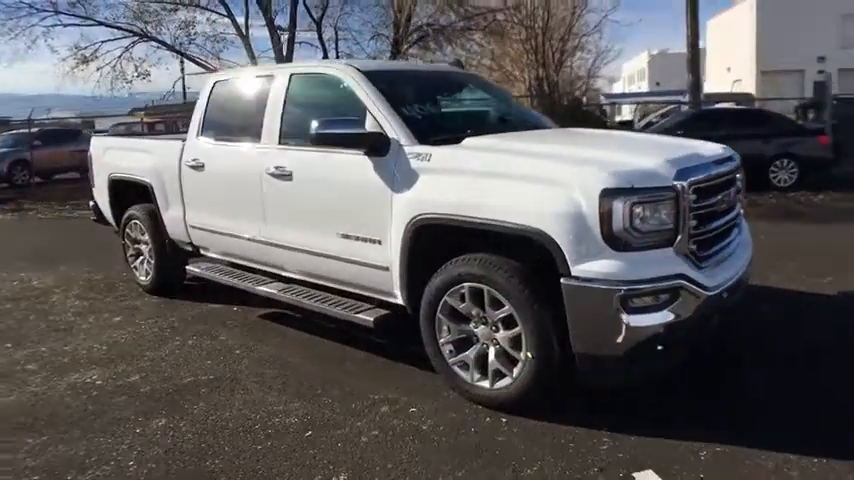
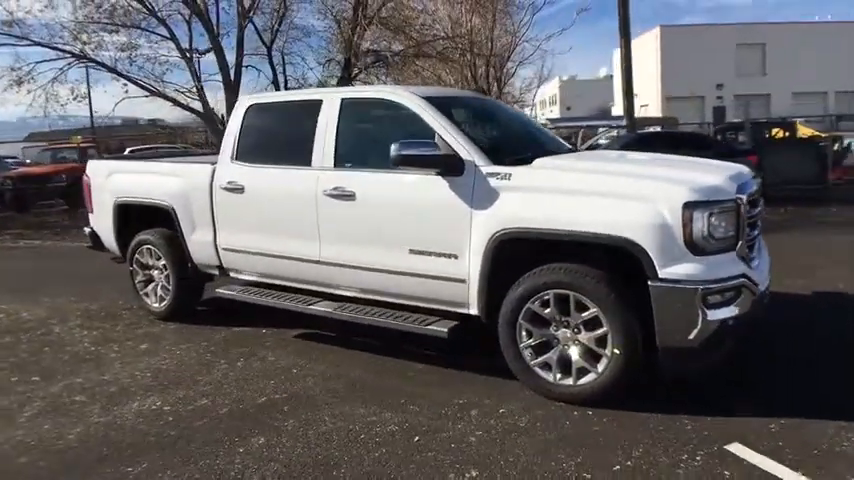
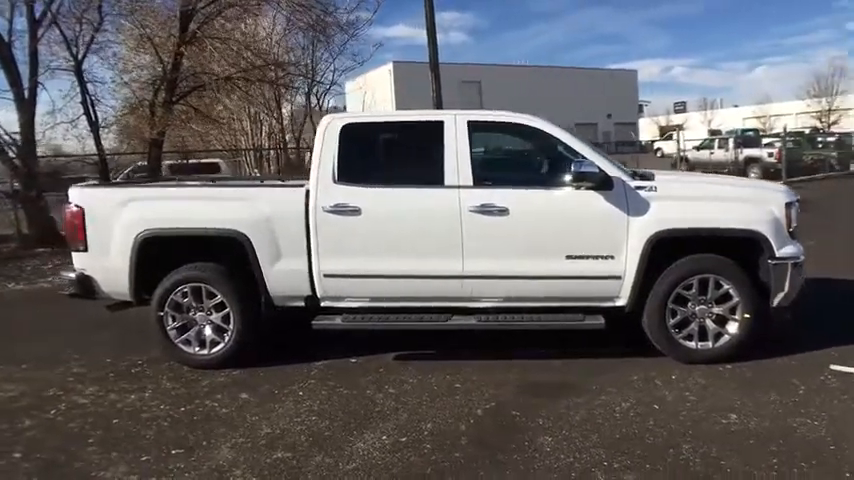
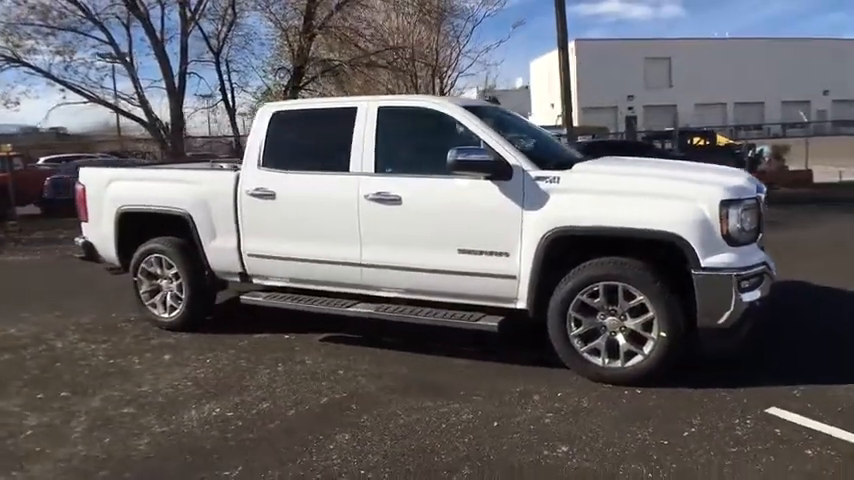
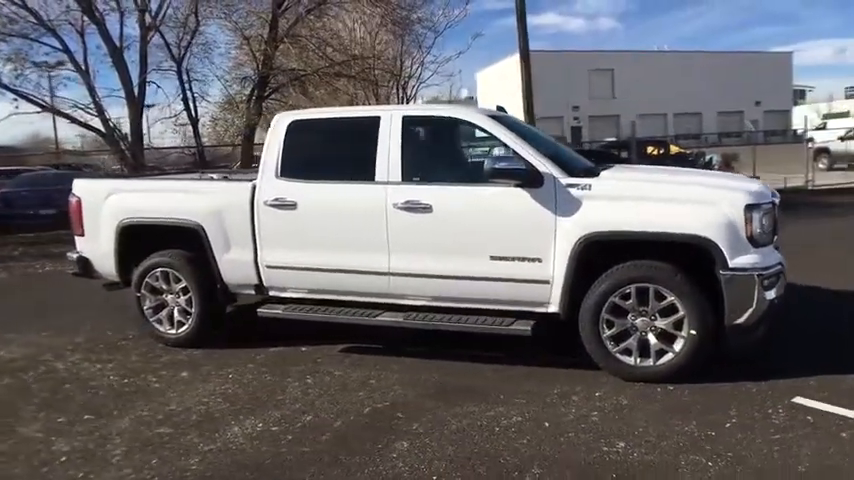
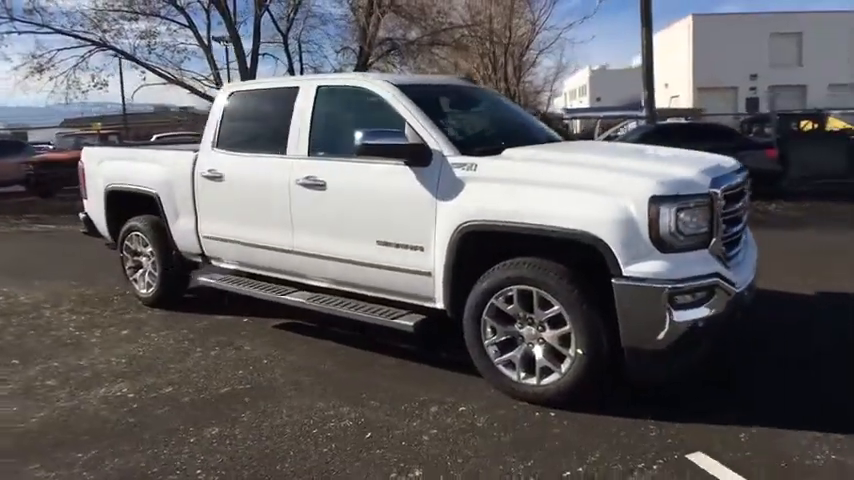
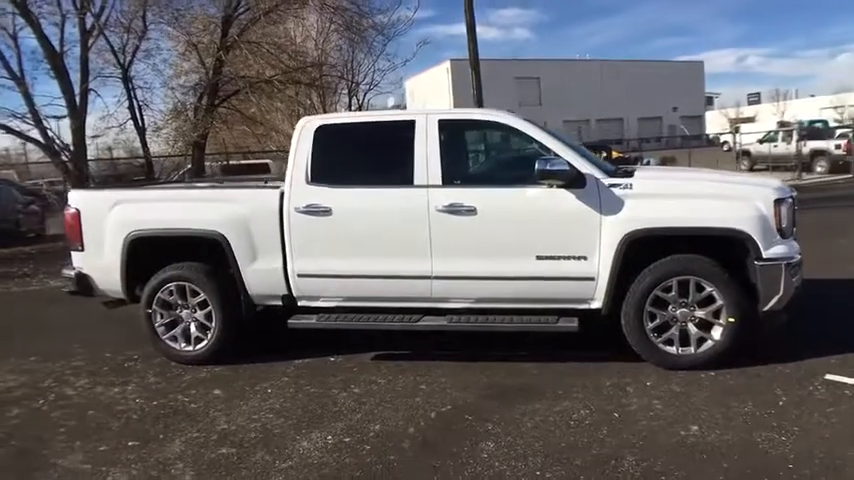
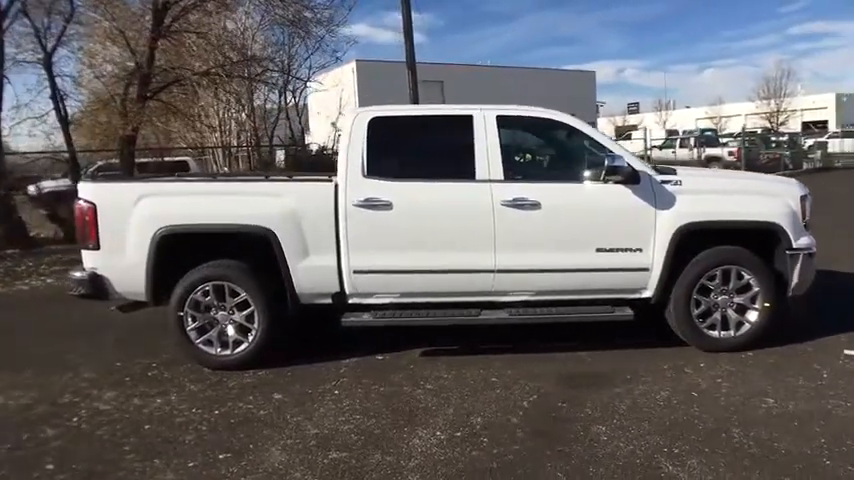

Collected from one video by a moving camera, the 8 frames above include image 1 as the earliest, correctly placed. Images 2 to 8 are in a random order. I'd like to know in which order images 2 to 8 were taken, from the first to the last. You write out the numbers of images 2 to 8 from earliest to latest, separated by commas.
6, 2, 4, 5, 7, 3, 8
